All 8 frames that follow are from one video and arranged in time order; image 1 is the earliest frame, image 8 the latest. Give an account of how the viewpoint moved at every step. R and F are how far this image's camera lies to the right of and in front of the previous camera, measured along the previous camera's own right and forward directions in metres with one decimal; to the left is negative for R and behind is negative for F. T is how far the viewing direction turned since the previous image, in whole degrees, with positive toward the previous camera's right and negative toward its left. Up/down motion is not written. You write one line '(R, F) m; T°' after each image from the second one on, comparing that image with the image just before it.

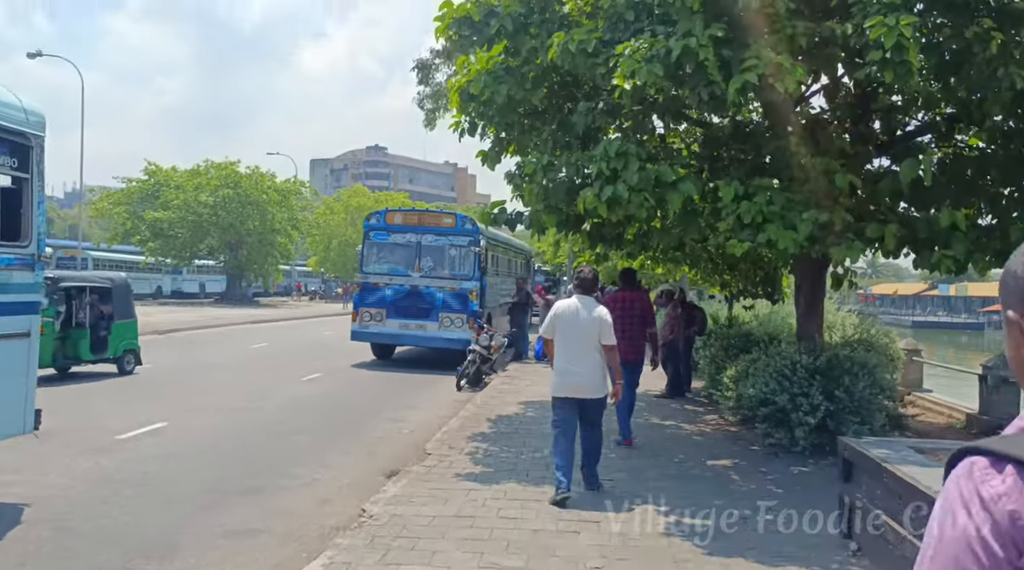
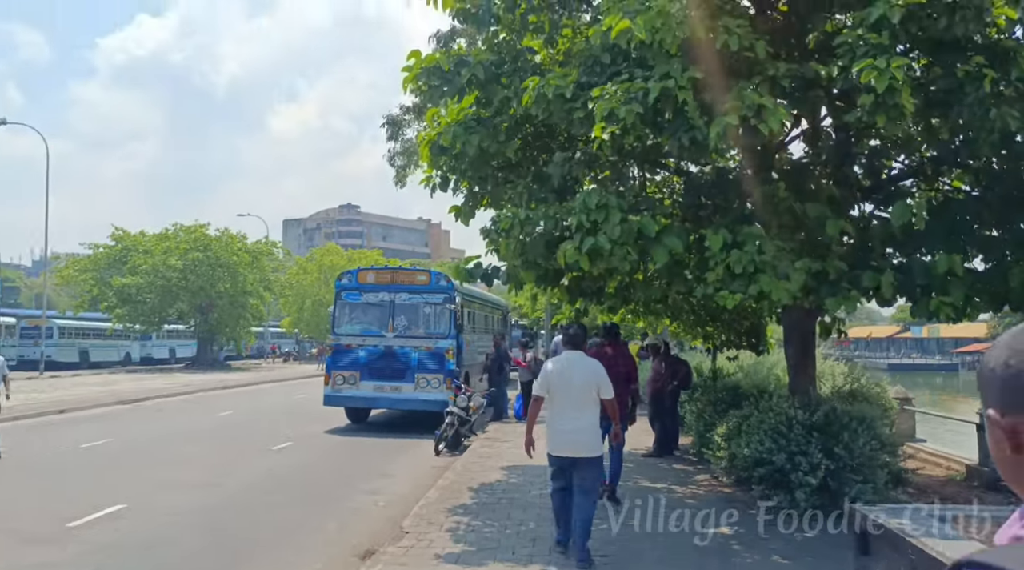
(0.0, +0.4) m; +2°
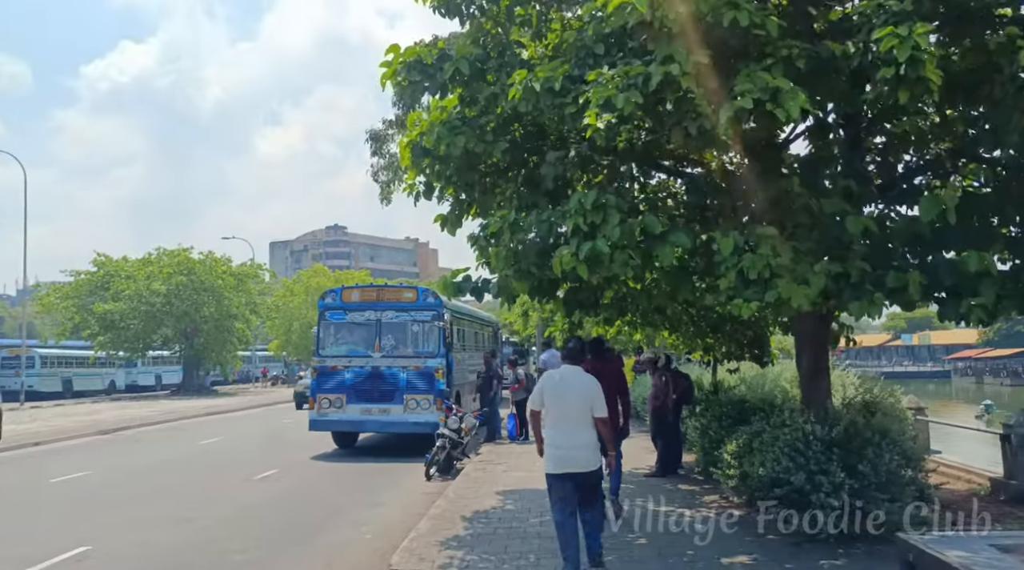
(0.0, +0.6) m; +1°
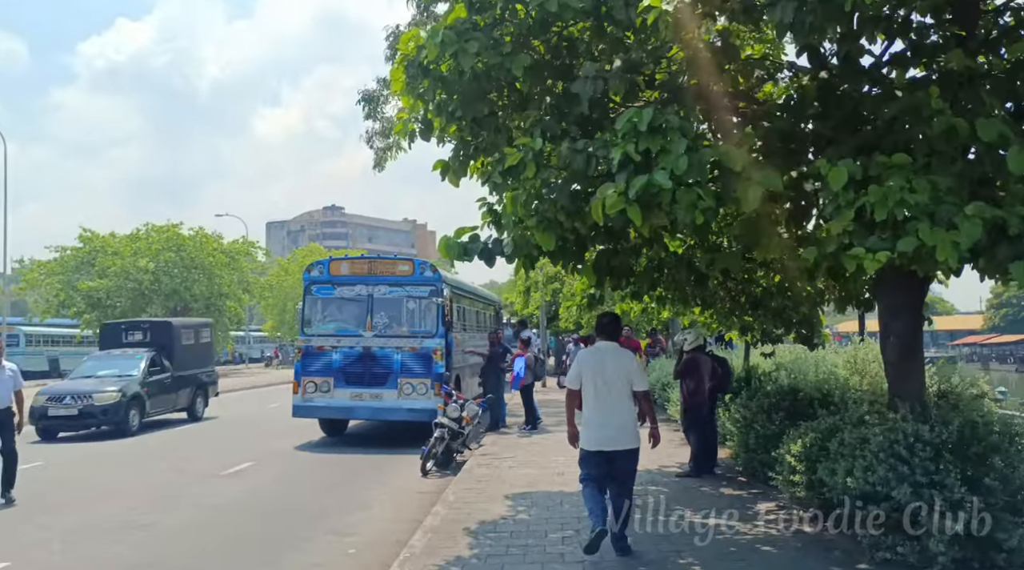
(-0.2, +1.5) m; 0°
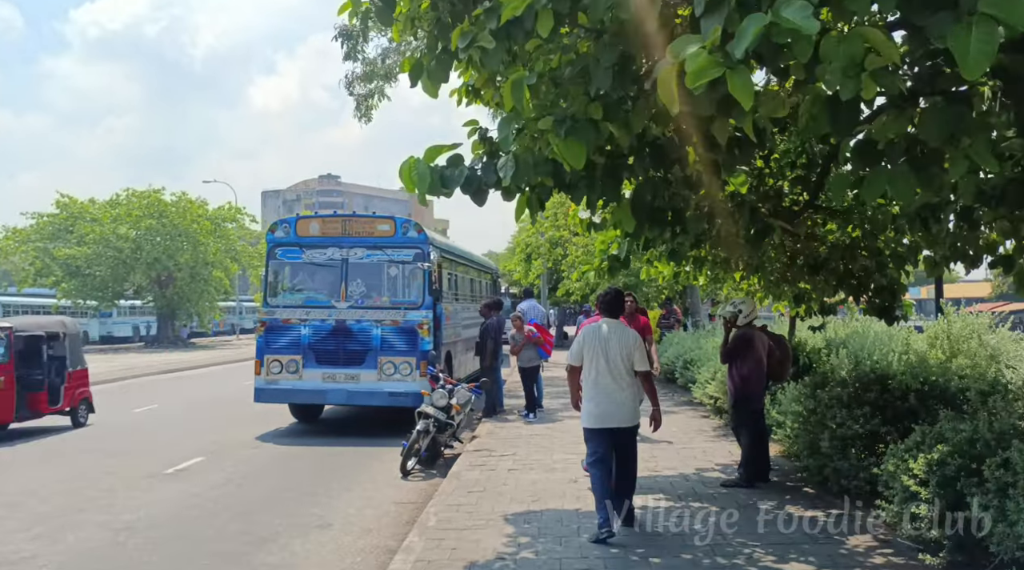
(0.0, +2.0) m; 0°
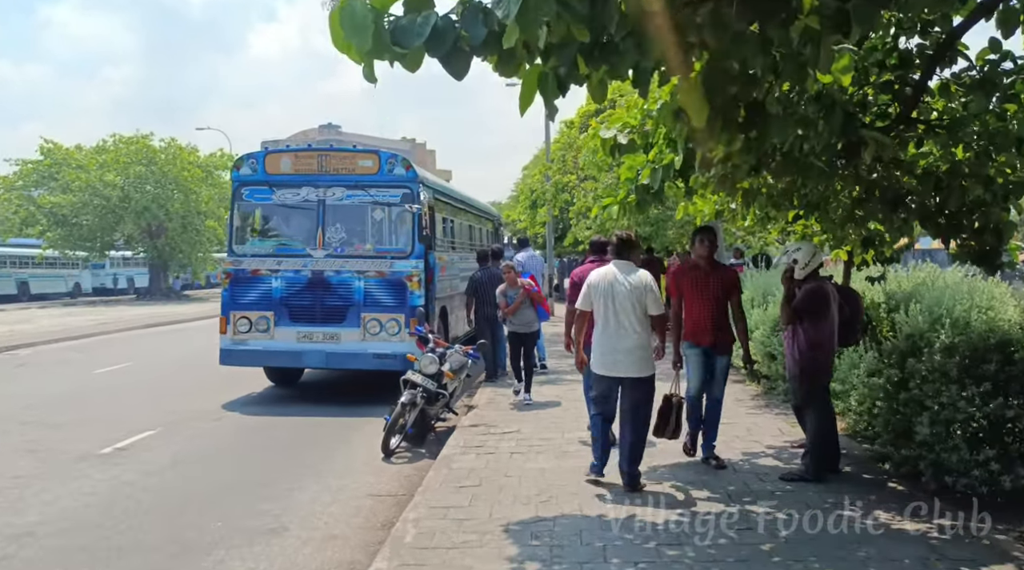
(0.0, +1.6) m; 0°
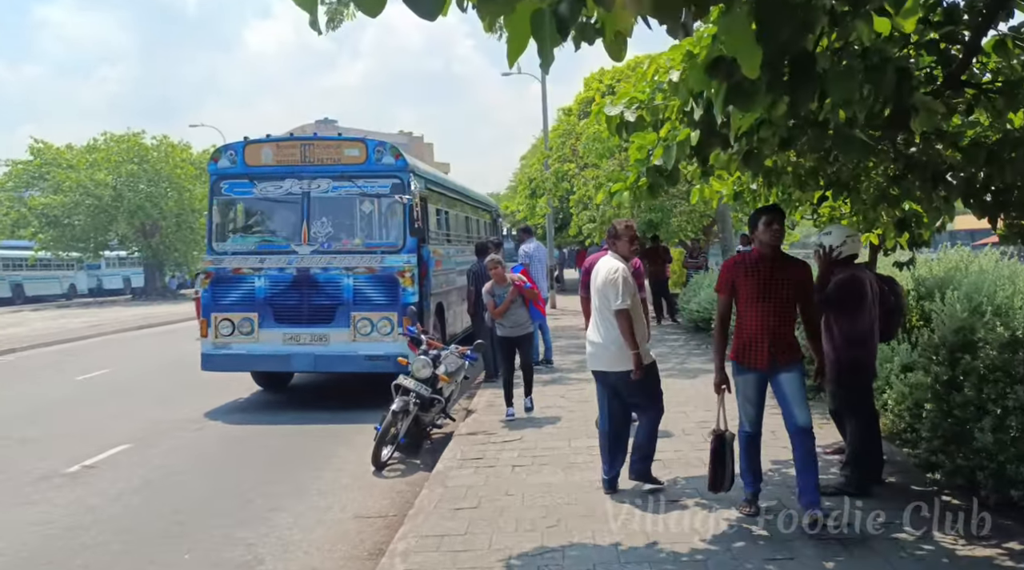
(0.0, +0.6) m; 0°
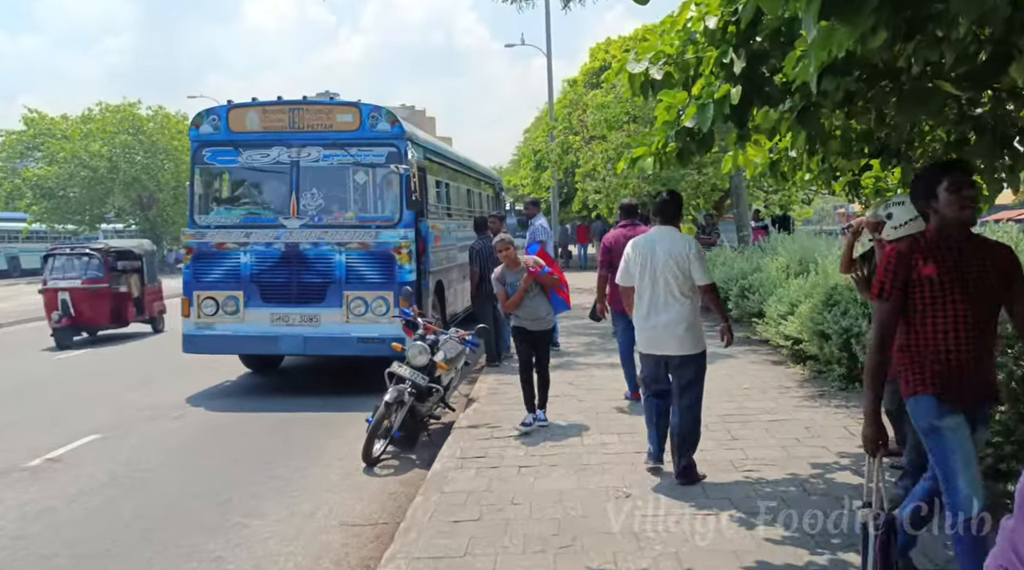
(0.0, +0.7) m; 0°
